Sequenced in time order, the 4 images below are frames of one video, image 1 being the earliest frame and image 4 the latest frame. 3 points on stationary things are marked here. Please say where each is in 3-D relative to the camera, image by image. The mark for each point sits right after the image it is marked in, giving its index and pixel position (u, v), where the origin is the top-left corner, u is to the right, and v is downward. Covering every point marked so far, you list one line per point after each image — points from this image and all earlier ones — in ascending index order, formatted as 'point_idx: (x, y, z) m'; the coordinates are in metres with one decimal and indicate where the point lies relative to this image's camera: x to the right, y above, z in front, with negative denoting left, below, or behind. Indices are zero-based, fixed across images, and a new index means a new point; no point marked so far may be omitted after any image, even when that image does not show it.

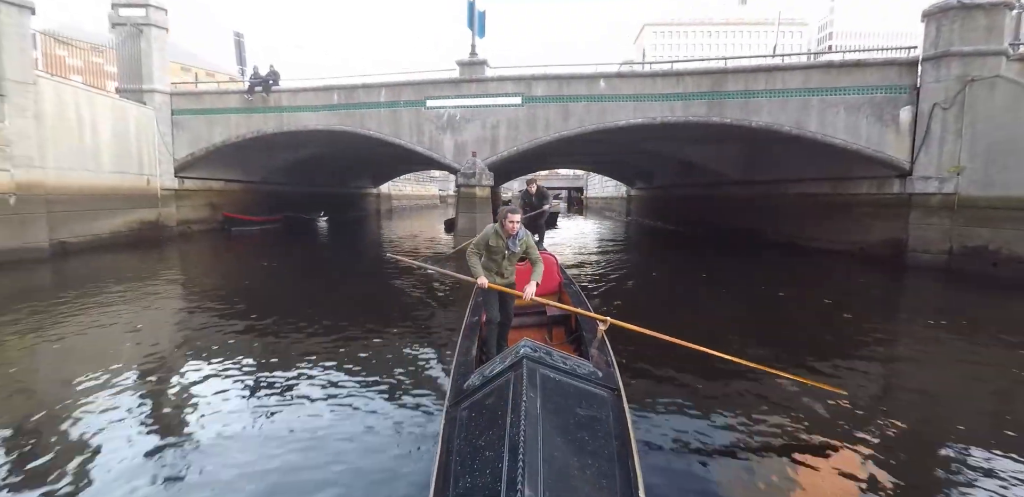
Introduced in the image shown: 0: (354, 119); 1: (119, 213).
0: (-4.8, +4.0, +13.2) m
1: (-12.8, +1.1, +14.3) m
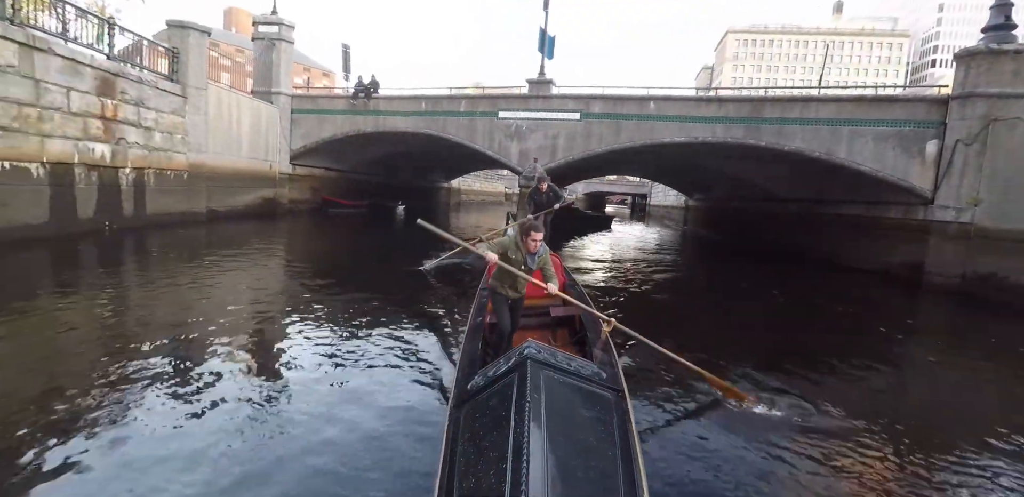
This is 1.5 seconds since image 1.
0: (-2.7, +4.5, +15.7) m
1: (-10.7, +2.3, +17.9) m
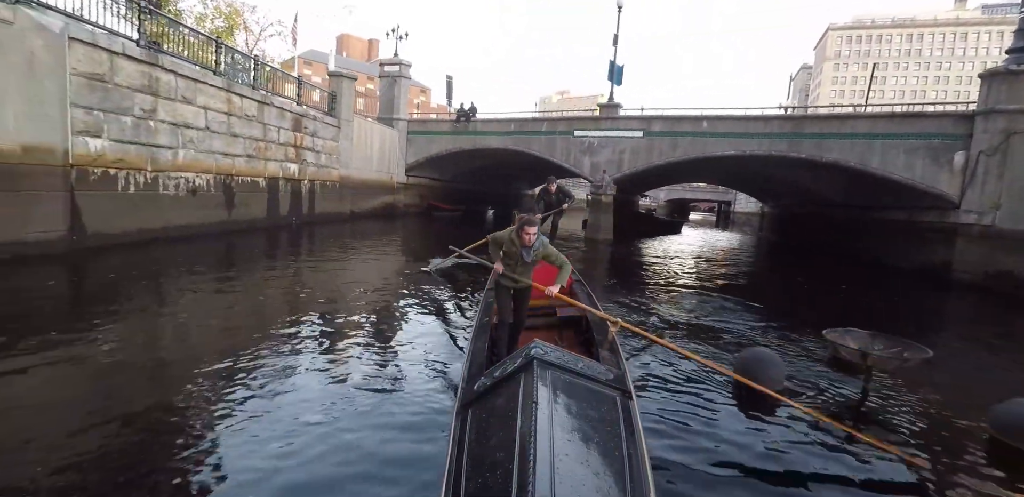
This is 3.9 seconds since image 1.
0: (+0.5, +4.7, +19.0) m
1: (-7.0, +2.7, +22.7) m
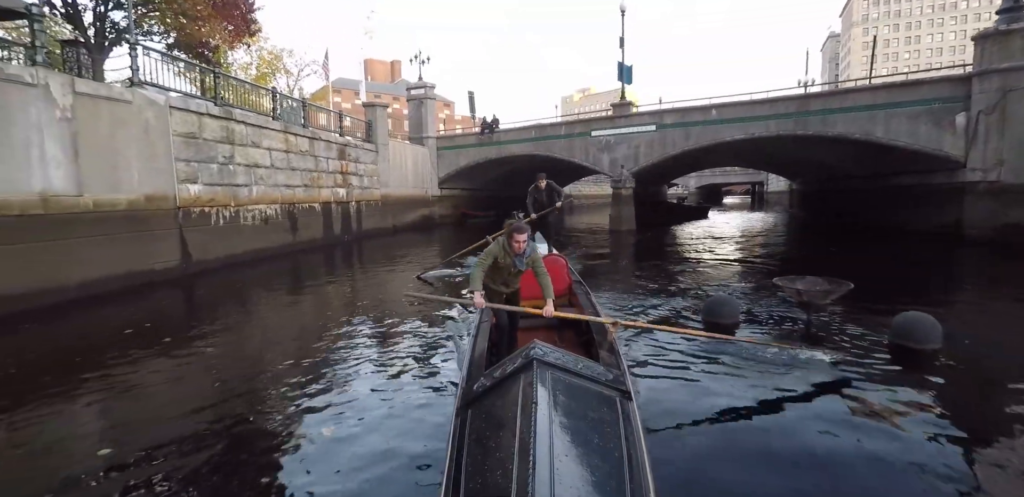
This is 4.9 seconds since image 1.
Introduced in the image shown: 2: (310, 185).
0: (+1.5, +4.8, +20.4) m
1: (-5.4, +2.1, +24.6) m
2: (-7.5, +2.4, +16.1) m
